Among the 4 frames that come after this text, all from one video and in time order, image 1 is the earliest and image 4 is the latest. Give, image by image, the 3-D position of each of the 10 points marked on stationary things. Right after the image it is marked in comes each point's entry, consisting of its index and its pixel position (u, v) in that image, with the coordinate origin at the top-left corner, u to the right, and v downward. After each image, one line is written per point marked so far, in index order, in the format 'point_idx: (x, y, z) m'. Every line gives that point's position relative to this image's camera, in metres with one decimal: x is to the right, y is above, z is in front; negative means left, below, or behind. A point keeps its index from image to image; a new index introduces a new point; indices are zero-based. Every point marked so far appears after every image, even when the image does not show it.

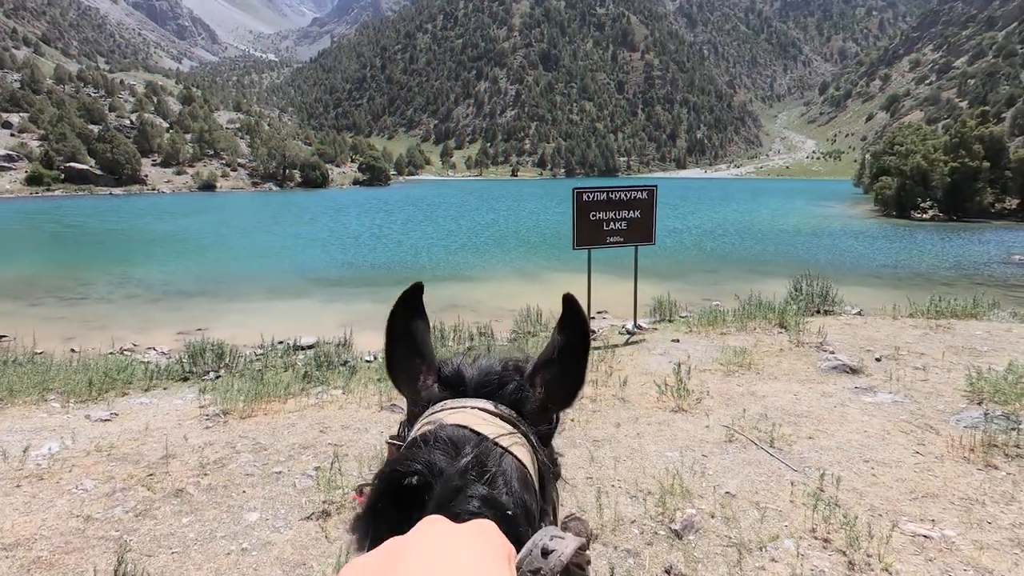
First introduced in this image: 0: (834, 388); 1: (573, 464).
0: (+9.4, -2.9, +15.9) m
1: (+1.2, -3.6, +11.2) m
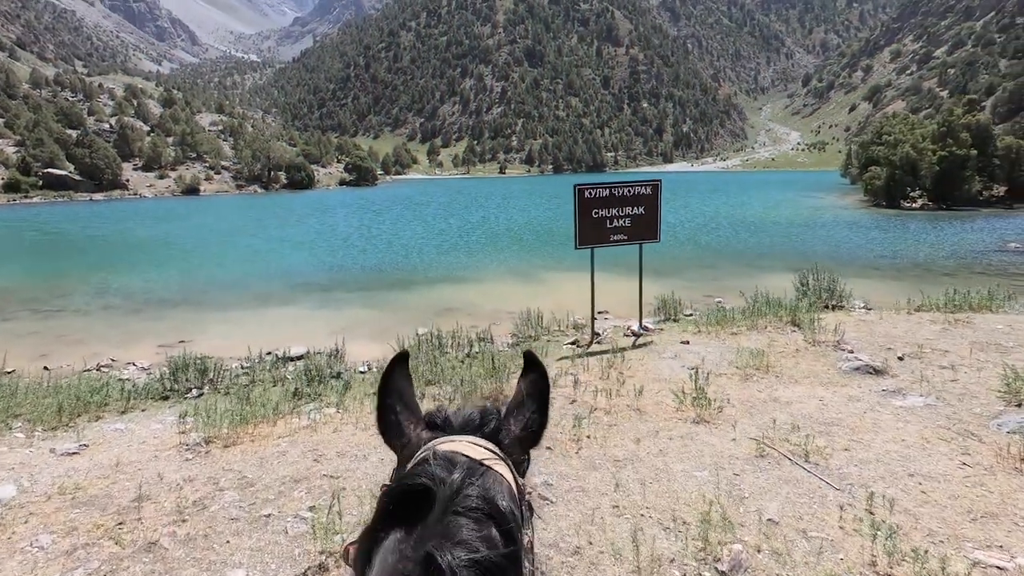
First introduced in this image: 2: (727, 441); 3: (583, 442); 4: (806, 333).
0: (+9.6, -2.8, +15.0) m
1: (+1.5, -3.8, +10.2) m
2: (+4.8, -3.4, +12.4) m
3: (+1.6, -3.4, +12.3) m
4: (+10.6, -1.6, +19.7) m
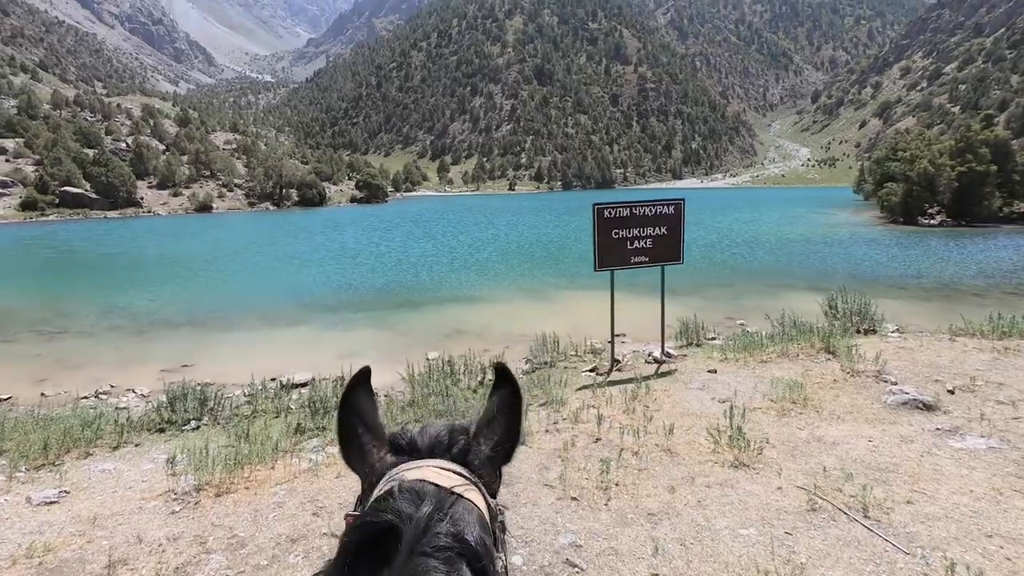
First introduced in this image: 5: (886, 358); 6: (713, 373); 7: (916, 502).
0: (+10.1, -3.6, +13.7) m
1: (+1.9, -4.4, +9.0) m
2: (+5.3, -4.0, +11.2) m
3: (+2.0, -4.1, +11.1) m
4: (+11.2, -2.5, +18.4) m
5: (+13.0, -2.4, +18.8) m
6: (+6.9, -2.9, +18.8) m
7: (+7.8, -4.1, +10.4) m
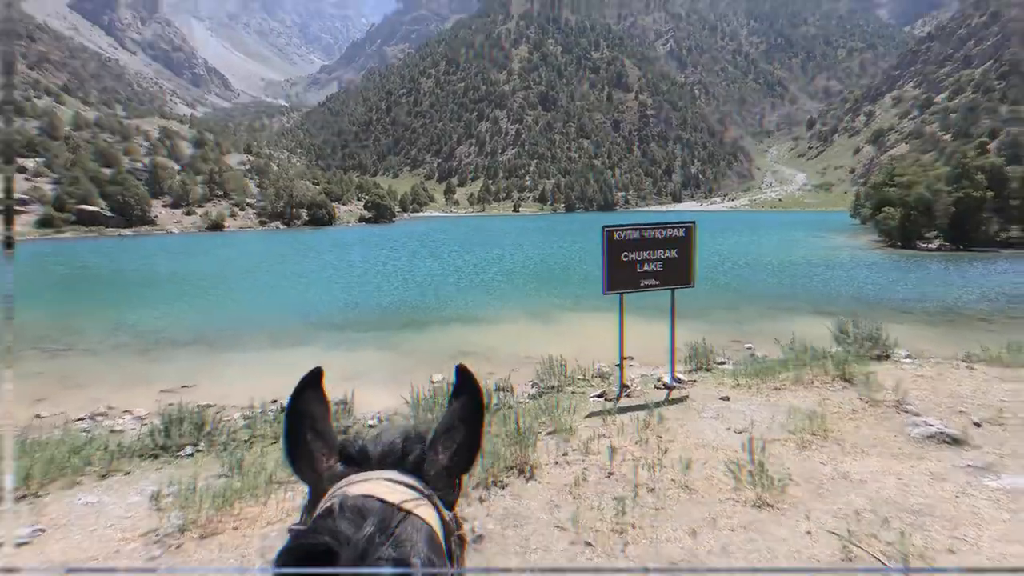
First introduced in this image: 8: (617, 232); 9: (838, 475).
0: (+10.3, -4.2, +12.9) m
1: (+2.1, -4.8, +8.1) m
2: (+5.4, -4.6, +10.3) m
3: (+2.1, -4.6, +10.3) m
4: (+11.3, -3.3, +17.6) m
5: (+13.1, -3.3, +18.1) m
6: (+7.1, -3.7, +18.0) m
7: (+7.9, -4.6, +9.6) m
8: (+3.6, +2.0, +18.7) m
9: (+7.5, -4.3, +12.6) m
